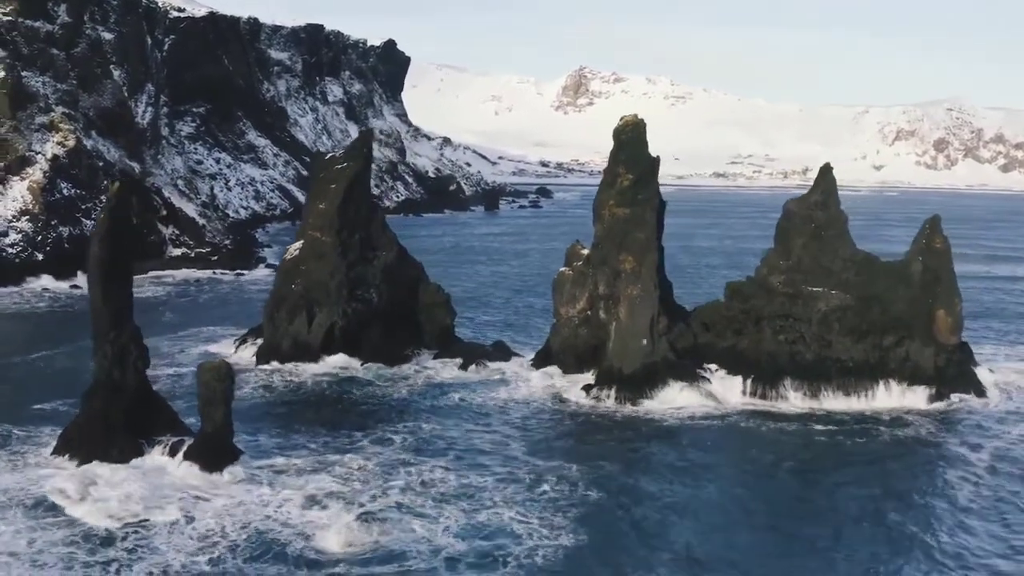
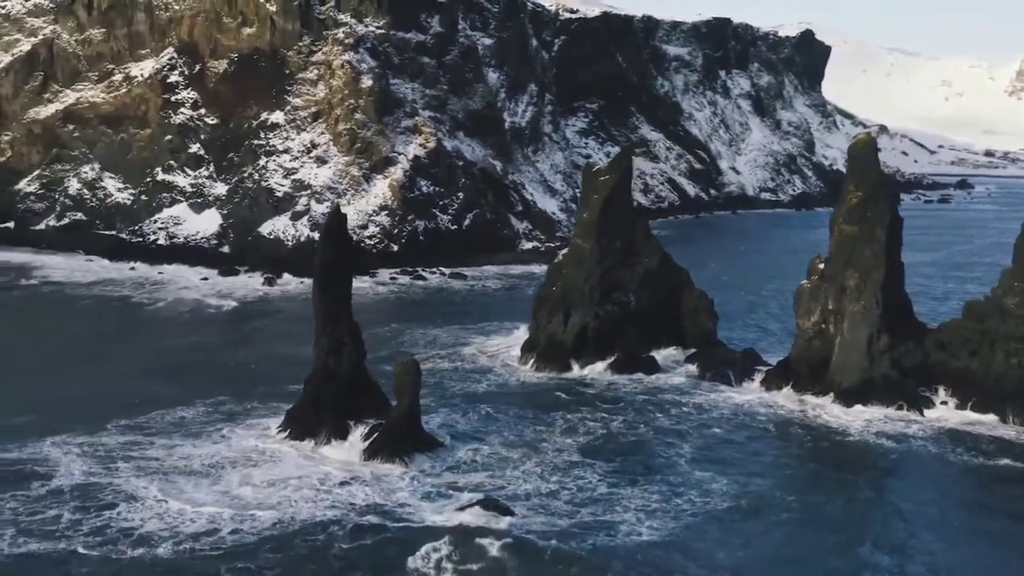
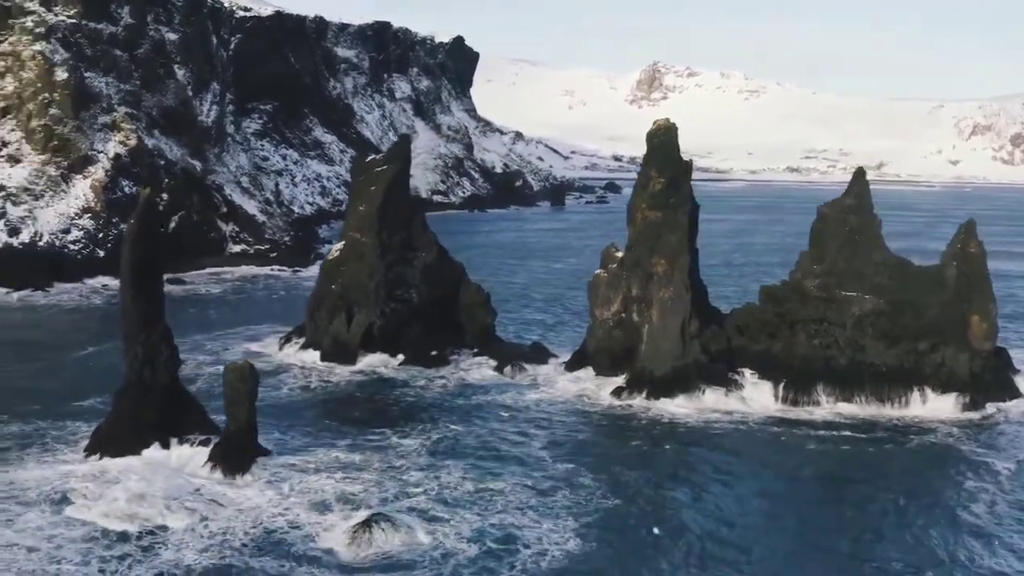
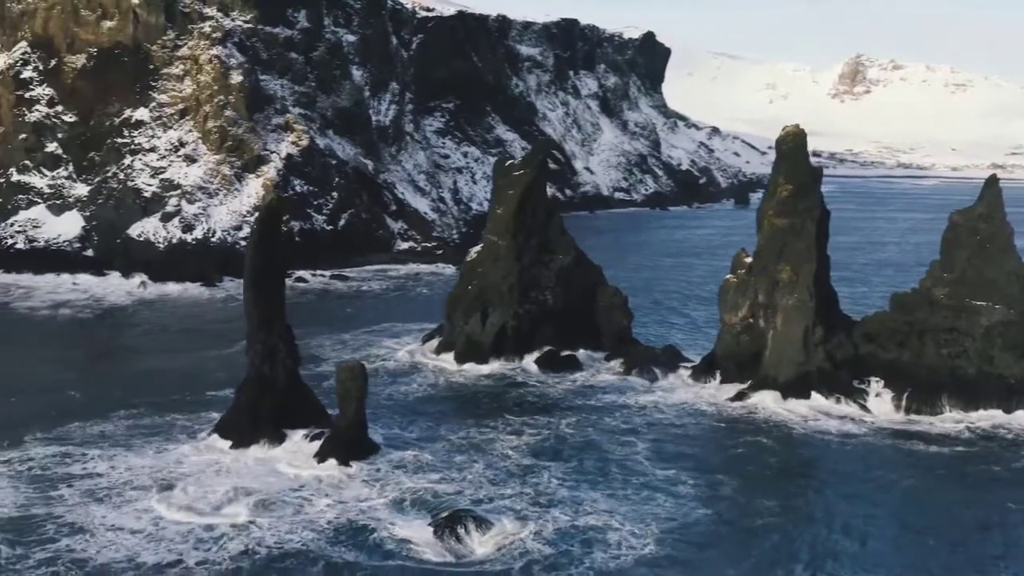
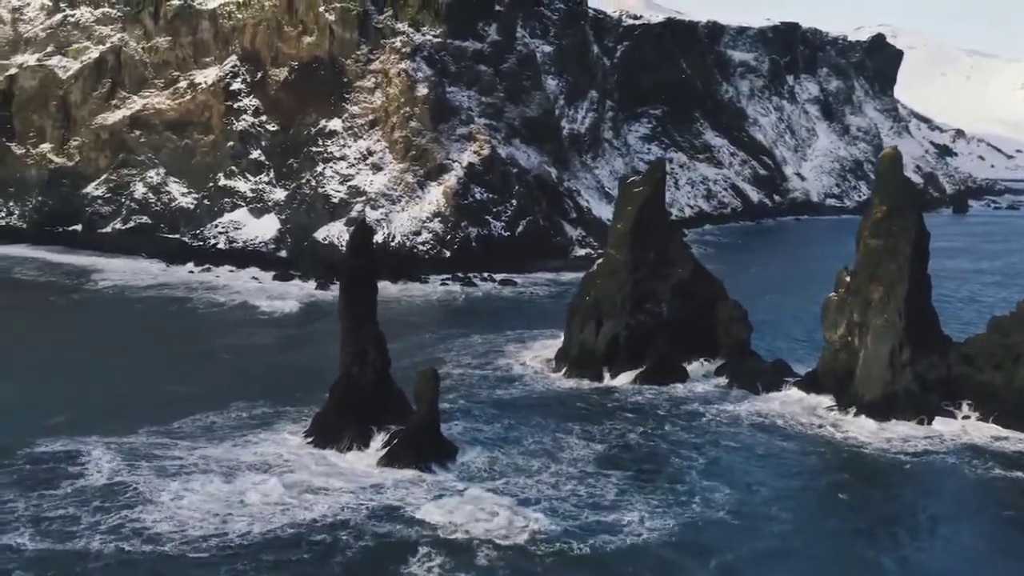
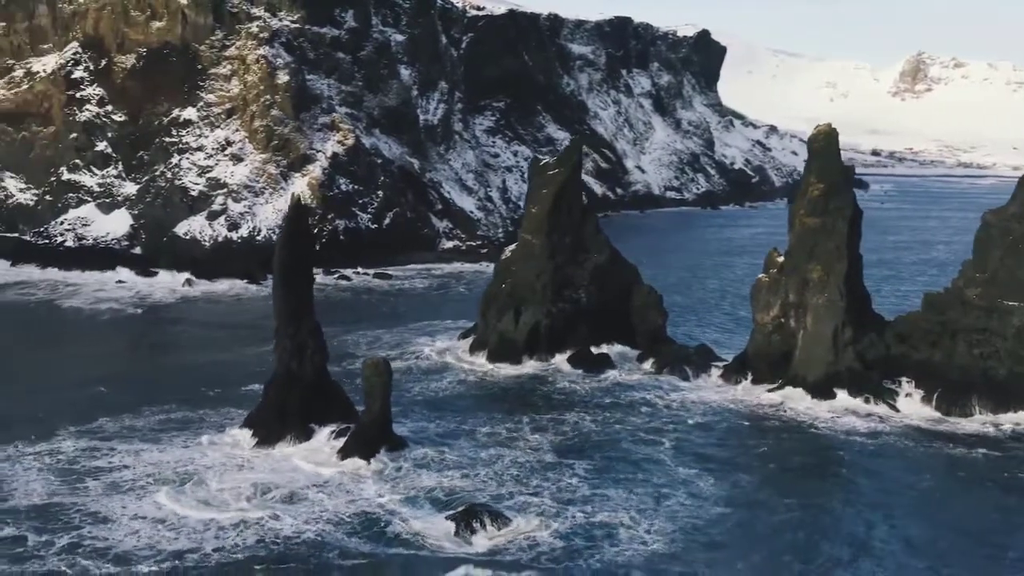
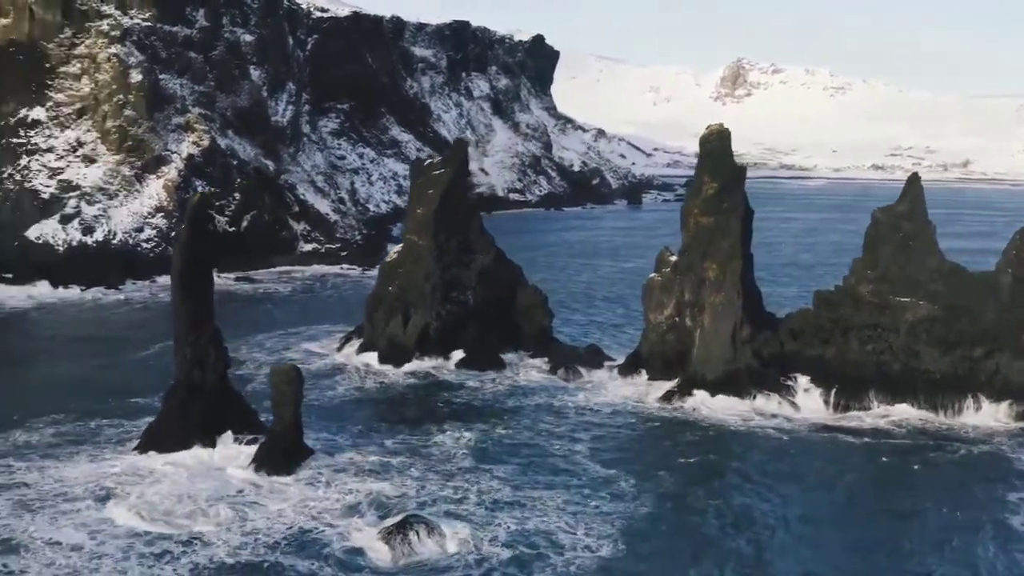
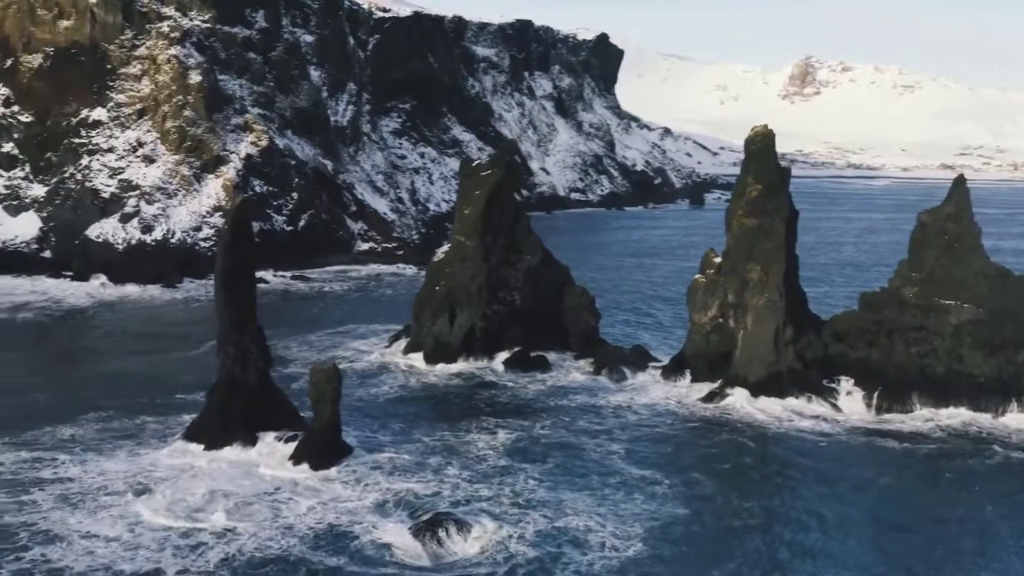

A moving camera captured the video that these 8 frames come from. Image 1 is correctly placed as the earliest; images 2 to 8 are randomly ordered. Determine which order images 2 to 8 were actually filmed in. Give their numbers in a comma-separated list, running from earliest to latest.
3, 7, 8, 4, 6, 2, 5
